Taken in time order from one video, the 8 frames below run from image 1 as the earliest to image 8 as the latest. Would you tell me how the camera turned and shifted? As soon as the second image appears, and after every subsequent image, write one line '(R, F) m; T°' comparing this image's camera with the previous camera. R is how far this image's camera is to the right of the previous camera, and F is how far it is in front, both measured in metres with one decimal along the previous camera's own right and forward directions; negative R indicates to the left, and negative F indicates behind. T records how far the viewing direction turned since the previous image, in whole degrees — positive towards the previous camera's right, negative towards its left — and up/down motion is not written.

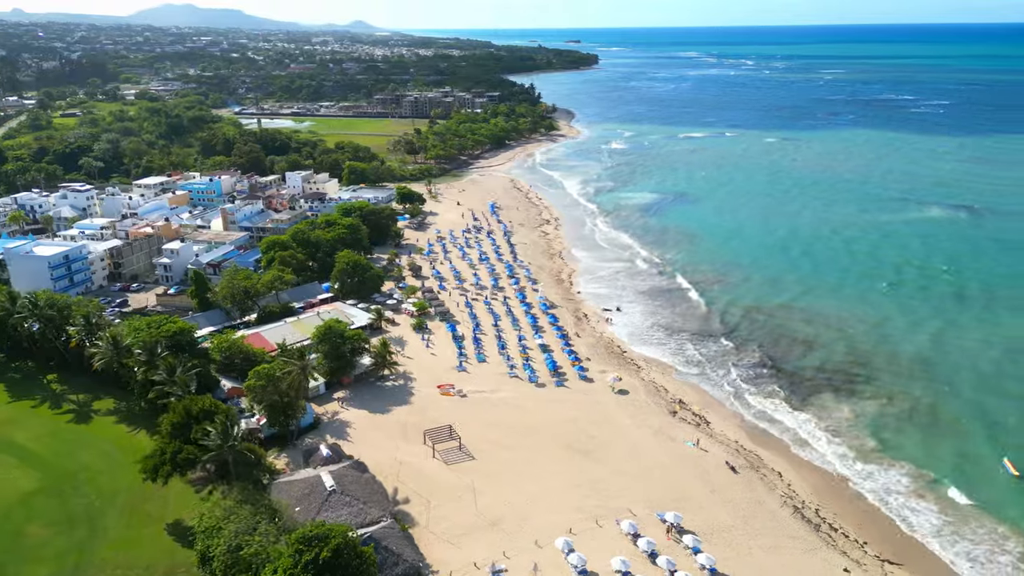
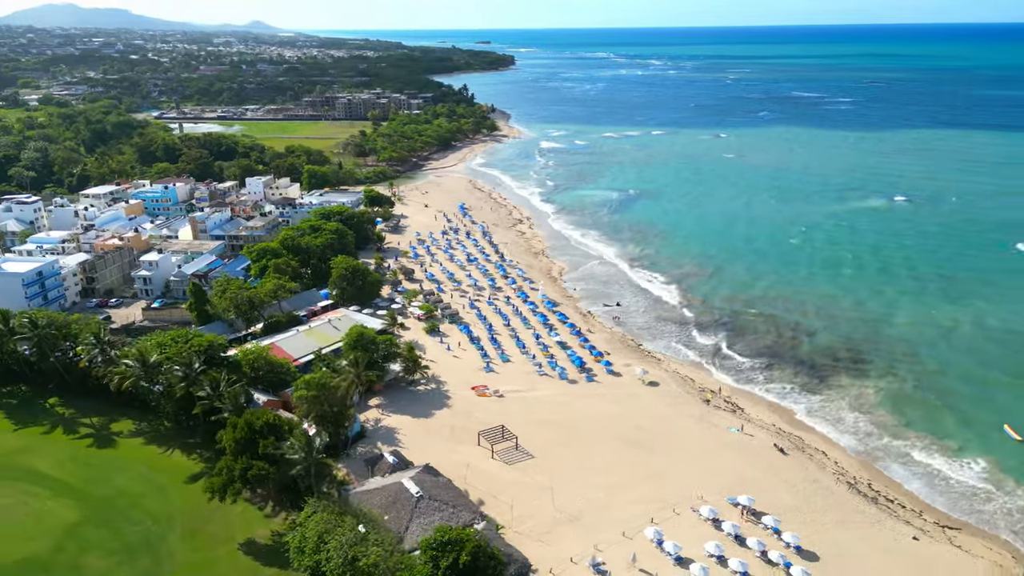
(-7.8, +0.1) m; +6°
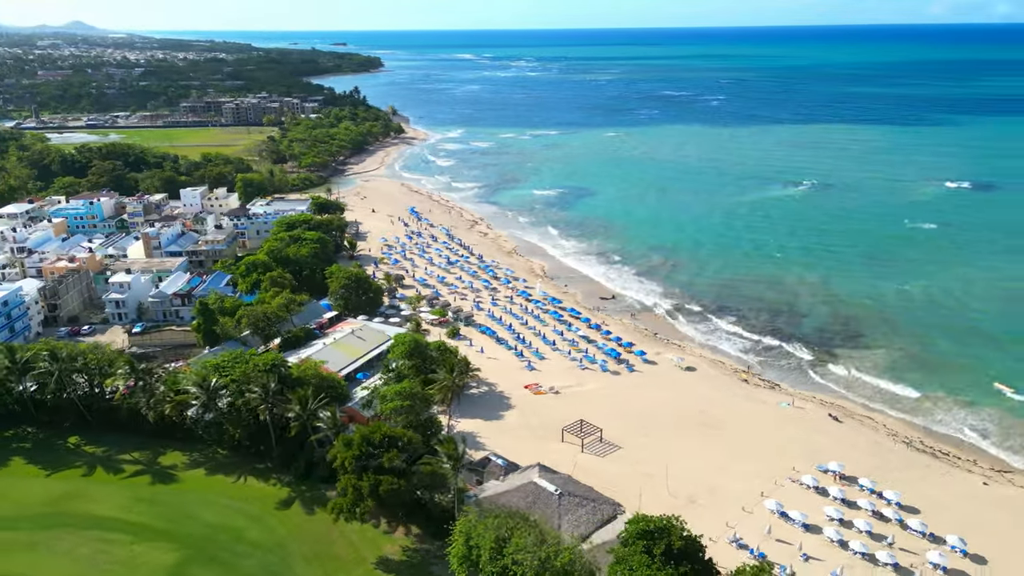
(-12.4, +0.6) m; +10°
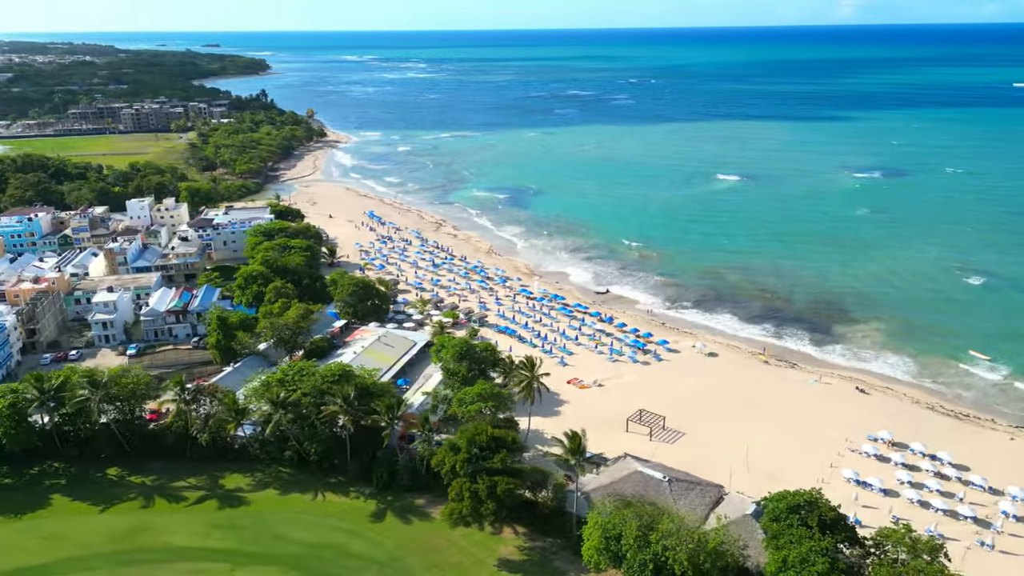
(-10.2, +0.3) m; +8°
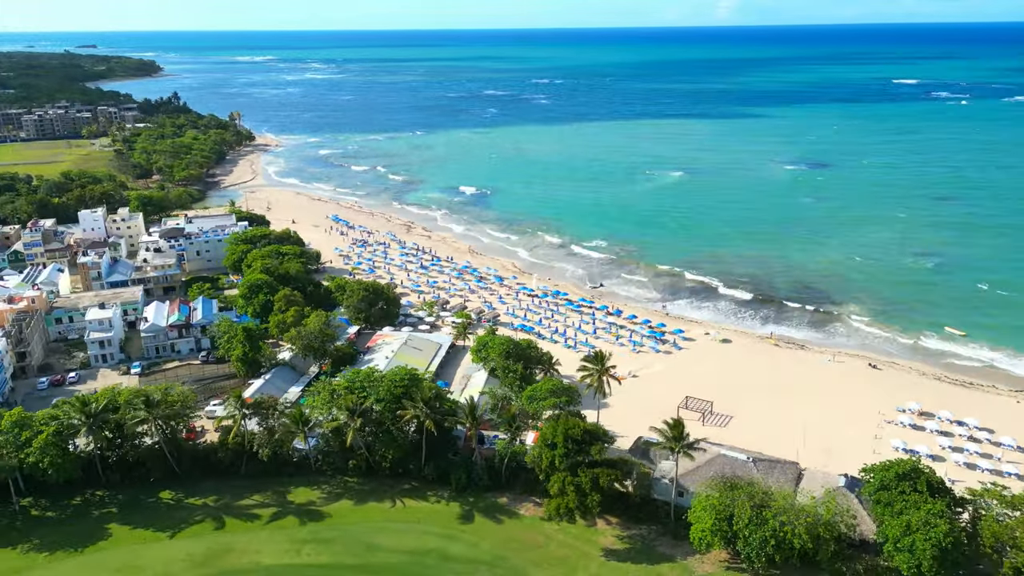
(-9.0, +0.2) m; +7°
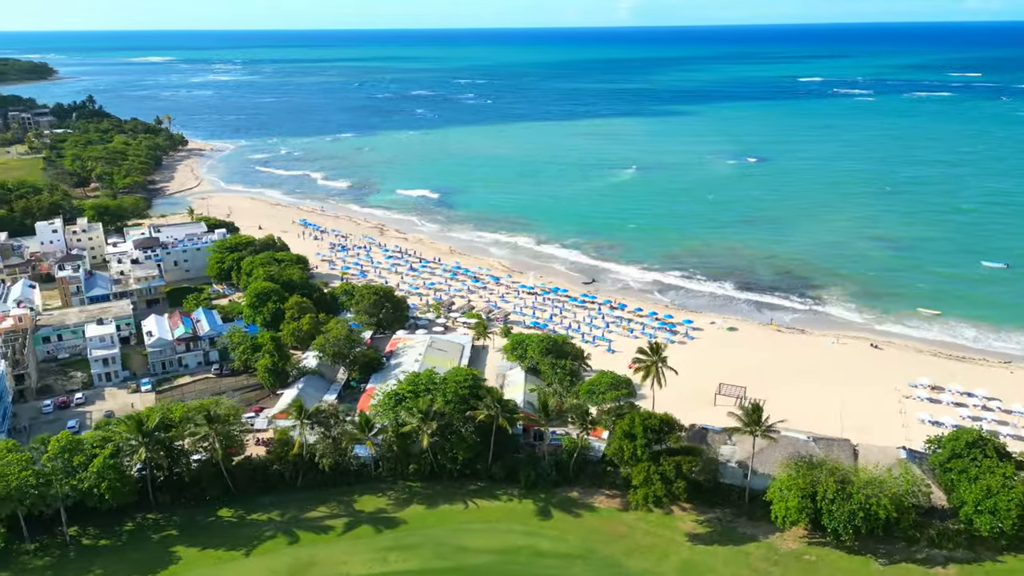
(-7.9, +0.1) m; +6°
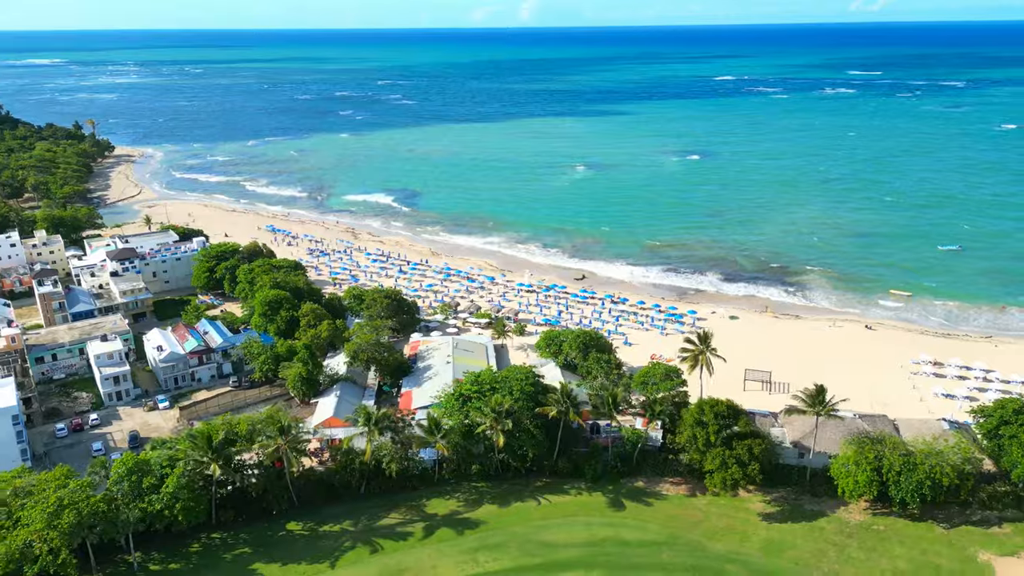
(-7.9, +0.1) m; +6°
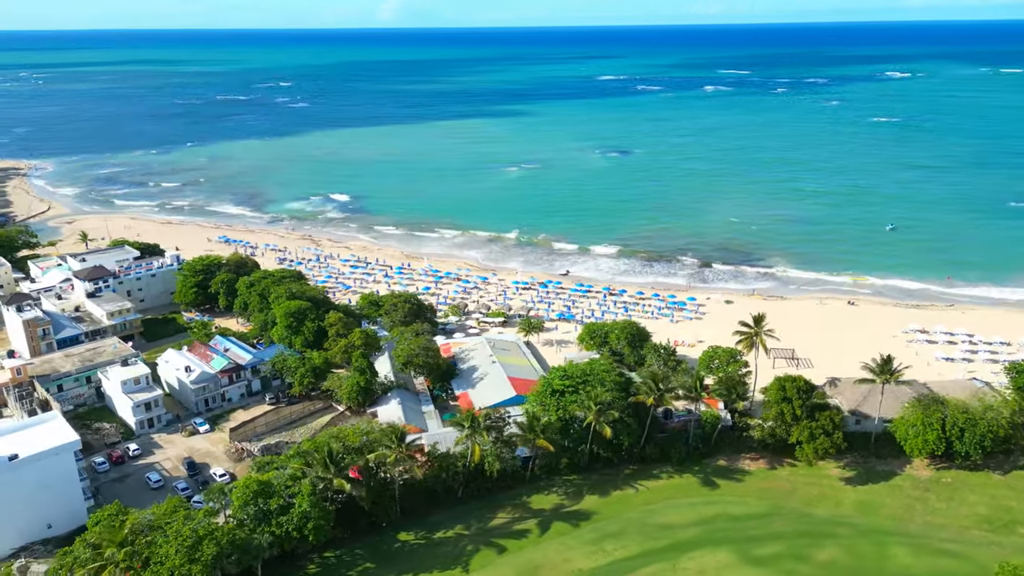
(-11.3, +0.4) m; +9°
